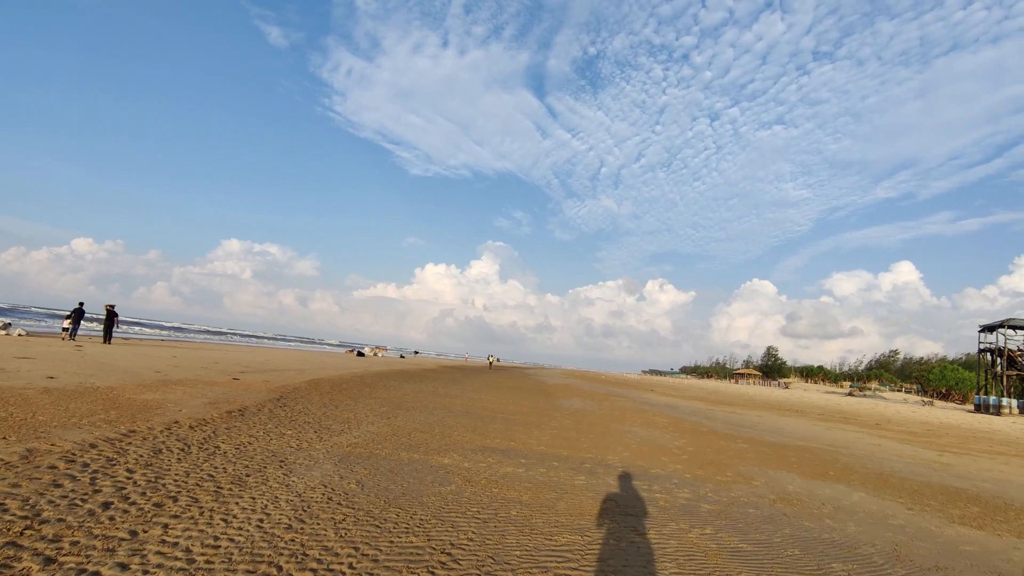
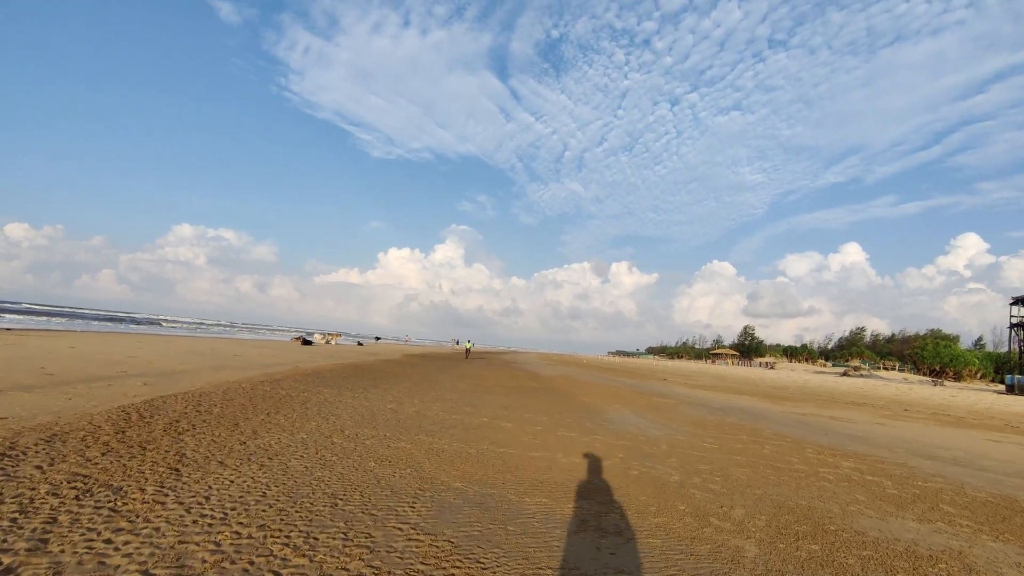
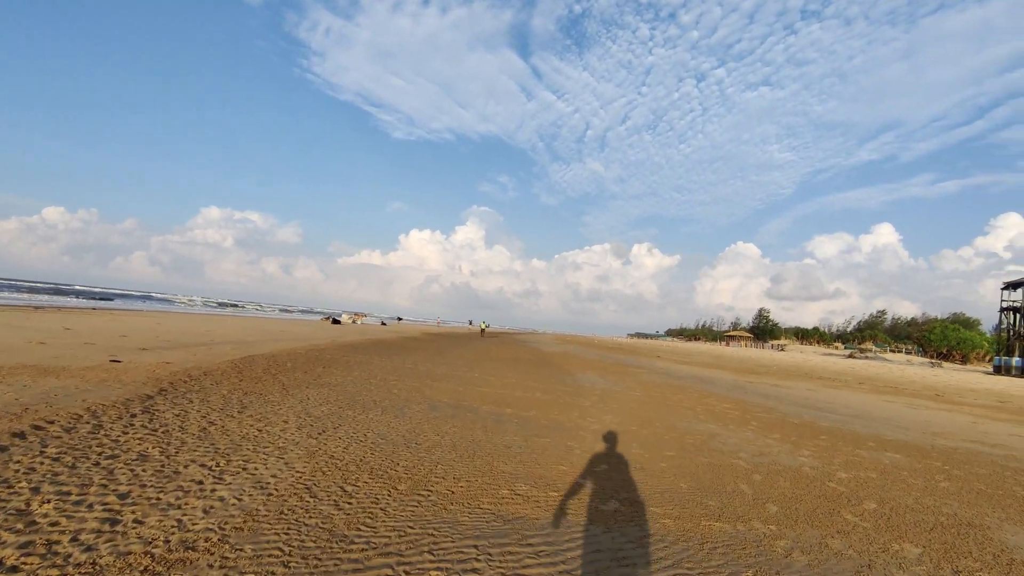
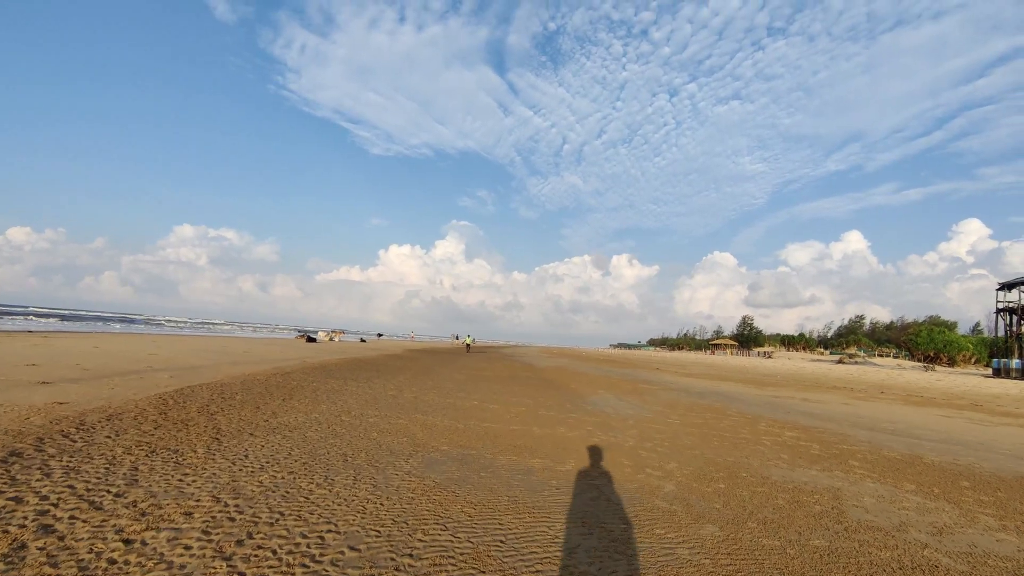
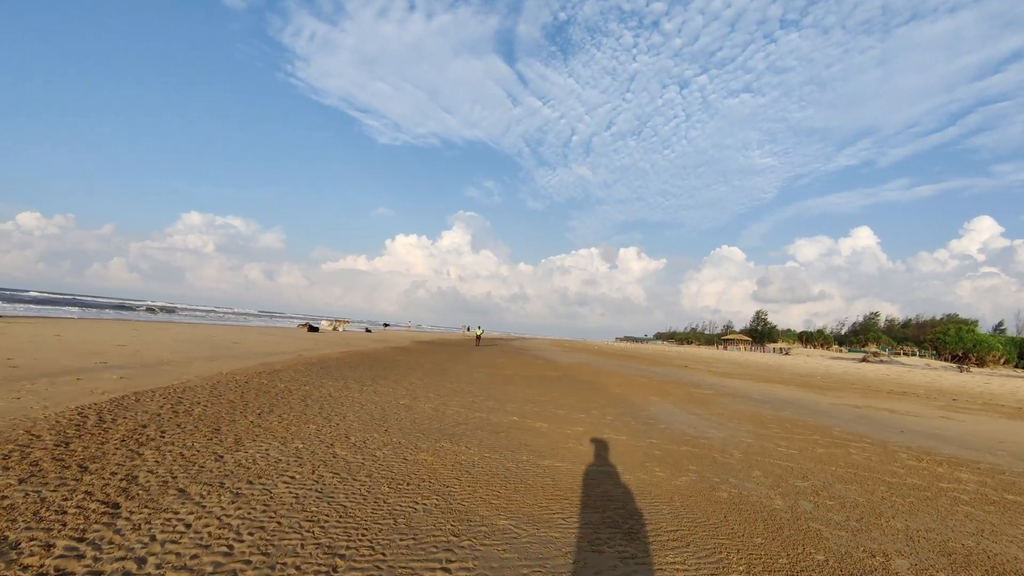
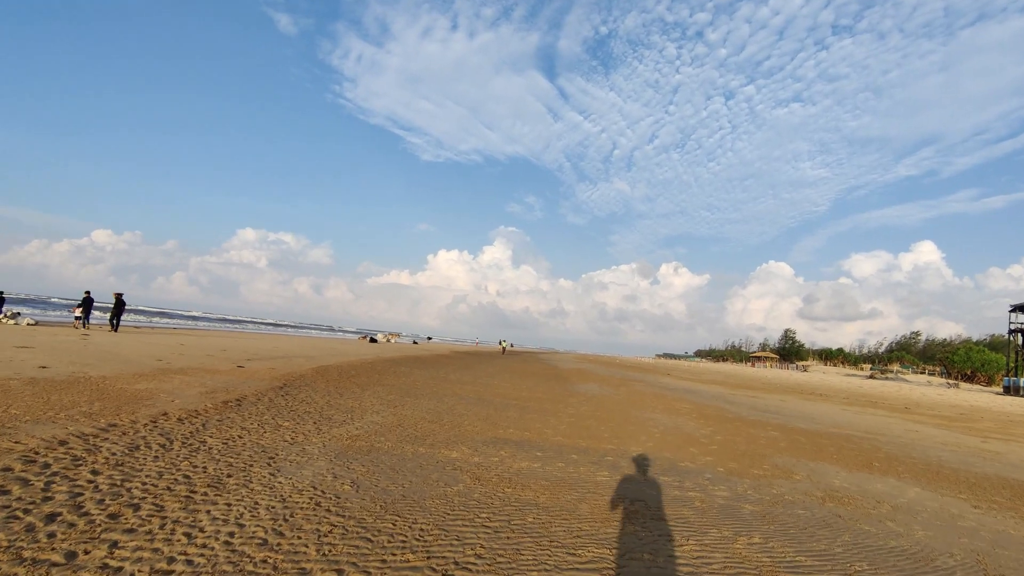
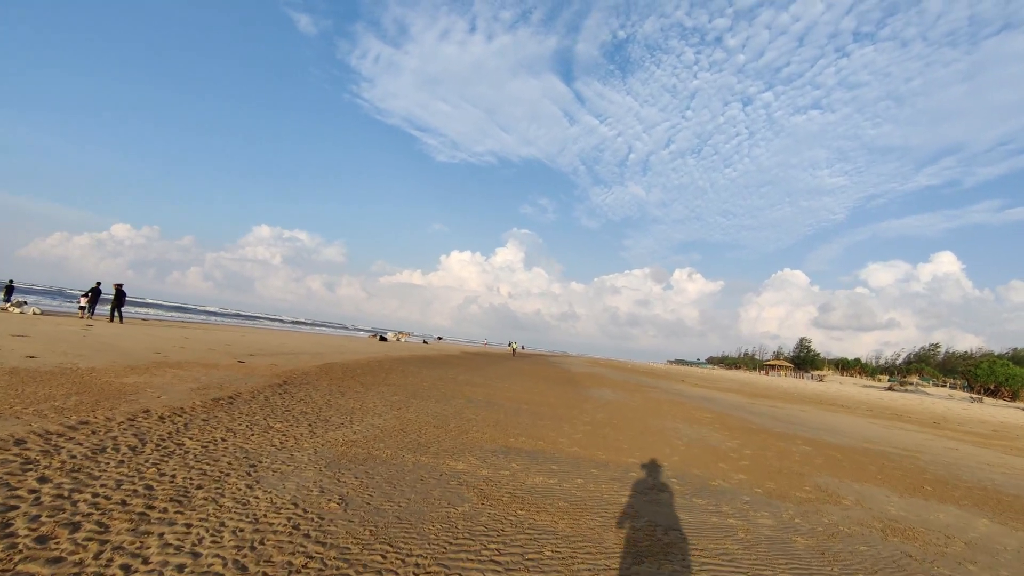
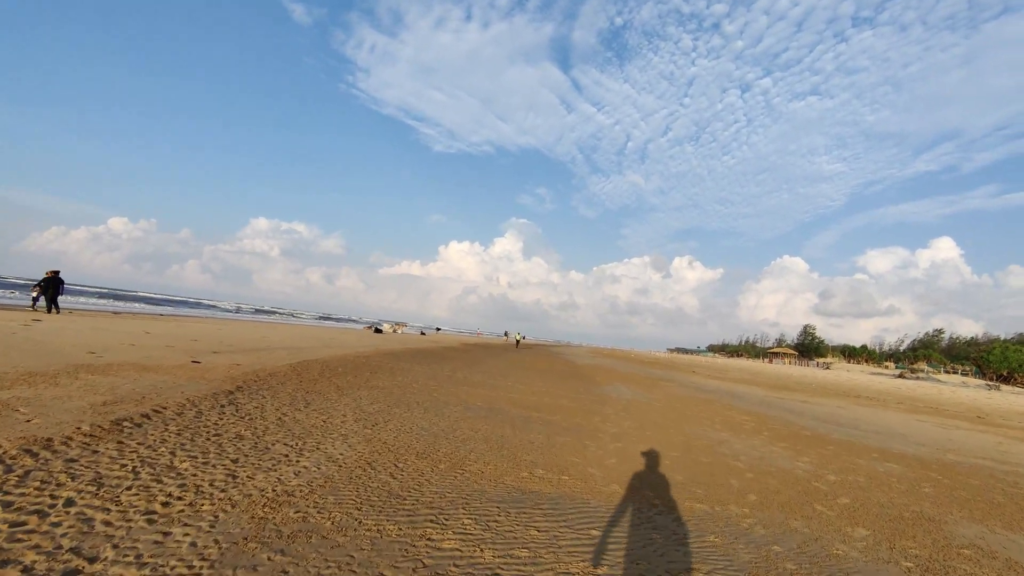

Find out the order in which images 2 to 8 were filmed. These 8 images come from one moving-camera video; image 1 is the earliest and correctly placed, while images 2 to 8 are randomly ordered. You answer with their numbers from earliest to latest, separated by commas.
6, 7, 8, 3, 4, 2, 5
